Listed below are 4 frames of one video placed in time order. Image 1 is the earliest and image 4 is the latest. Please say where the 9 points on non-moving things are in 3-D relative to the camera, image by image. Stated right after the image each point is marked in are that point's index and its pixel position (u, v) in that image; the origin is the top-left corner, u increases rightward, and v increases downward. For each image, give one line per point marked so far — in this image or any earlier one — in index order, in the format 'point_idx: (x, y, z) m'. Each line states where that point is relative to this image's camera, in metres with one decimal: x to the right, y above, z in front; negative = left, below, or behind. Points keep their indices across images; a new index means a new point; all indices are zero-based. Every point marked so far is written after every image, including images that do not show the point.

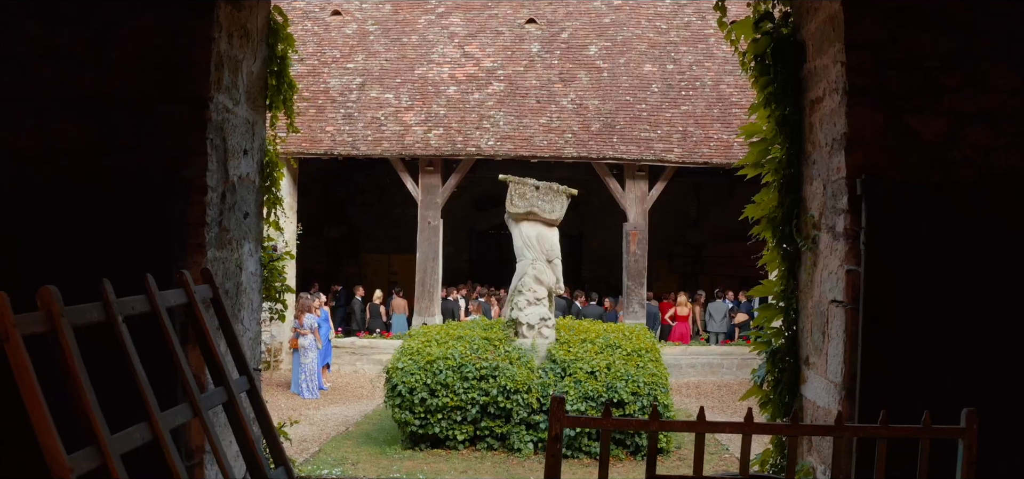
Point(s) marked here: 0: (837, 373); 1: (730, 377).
0: (+1.3, -0.5, +3.3) m
1: (+3.3, -2.1, +12.9) m
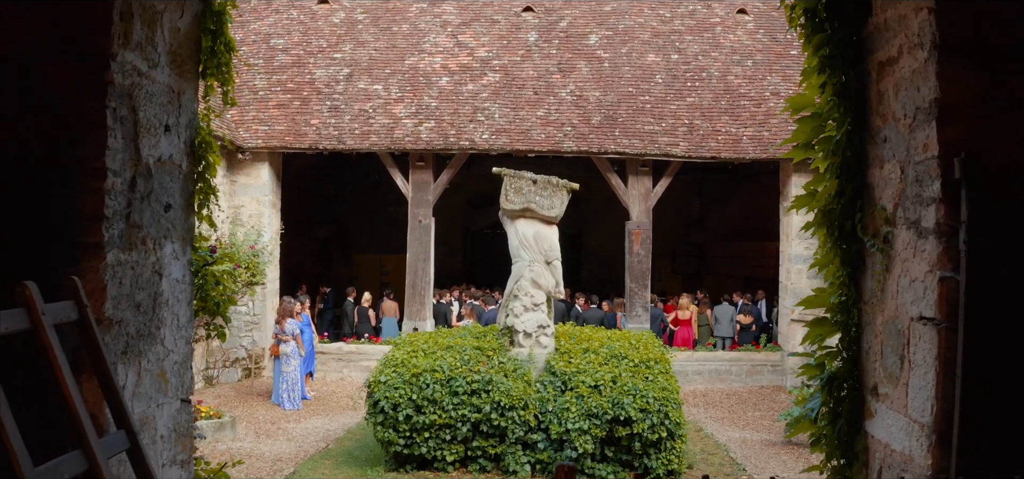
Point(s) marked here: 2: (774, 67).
0: (+1.2, -0.5, +2.6) m
1: (+3.2, -2.1, +12.2) m
2: (+4.2, +2.7, +13.6) m
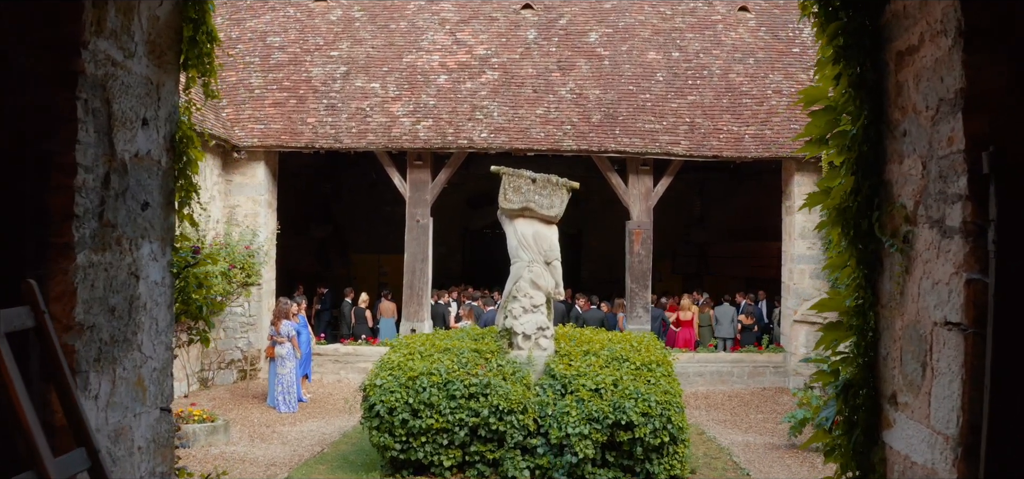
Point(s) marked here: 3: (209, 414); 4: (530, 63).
0: (+1.2, -0.5, +2.4) m
1: (+3.2, -2.1, +12.0) m
2: (+4.2, +2.7, +13.4) m
3: (-3.0, -1.7, +8.5) m
4: (+0.3, +2.8, +13.4) m
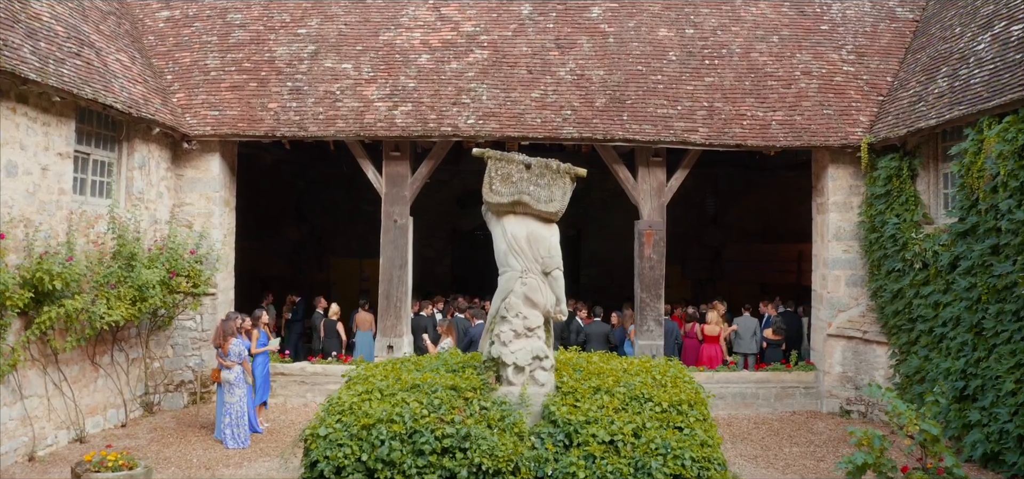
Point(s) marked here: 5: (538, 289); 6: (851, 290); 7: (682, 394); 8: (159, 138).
0: (+1.2, -0.5, +0.8) m
1: (+3.1, -2.1, +10.4) m
2: (+4.0, +2.7, +11.8) m
3: (-3.1, -1.8, +6.9) m
4: (+0.2, +2.7, +11.8) m
5: (+0.2, -0.3, +5.8) m
6: (+4.2, -0.6, +10.6) m
7: (+1.1, -1.0, +5.6) m
8: (-4.3, +1.2, +10.4) m
